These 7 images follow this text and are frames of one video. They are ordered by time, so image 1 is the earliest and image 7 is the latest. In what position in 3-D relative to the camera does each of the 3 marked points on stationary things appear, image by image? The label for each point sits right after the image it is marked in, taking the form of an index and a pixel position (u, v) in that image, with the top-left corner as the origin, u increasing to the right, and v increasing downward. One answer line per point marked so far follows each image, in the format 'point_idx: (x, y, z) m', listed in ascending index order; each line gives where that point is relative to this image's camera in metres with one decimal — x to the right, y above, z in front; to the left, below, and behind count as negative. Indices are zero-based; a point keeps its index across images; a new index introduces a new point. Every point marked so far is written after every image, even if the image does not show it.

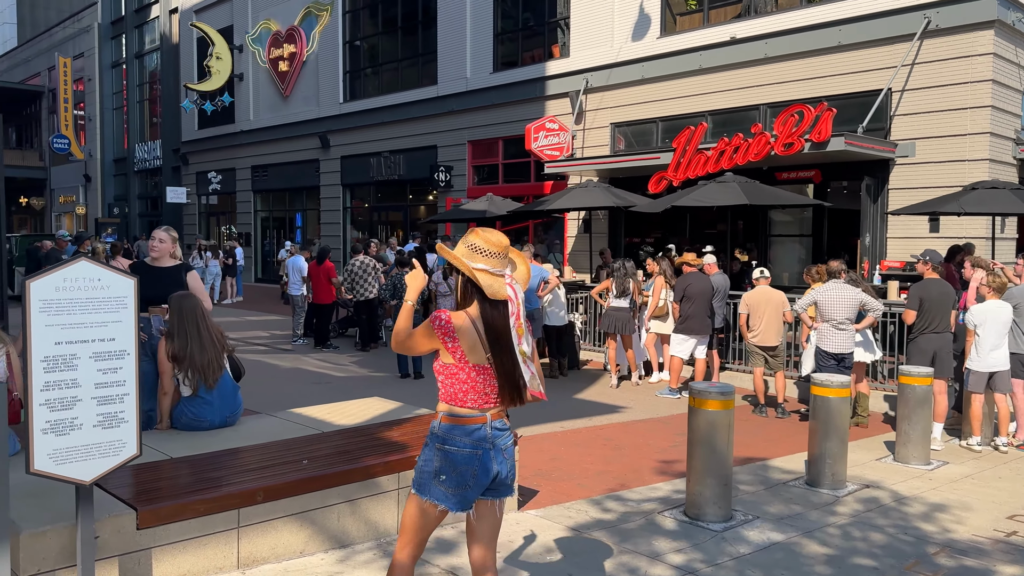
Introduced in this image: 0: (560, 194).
0: (+0.7, +1.4, +11.8) m
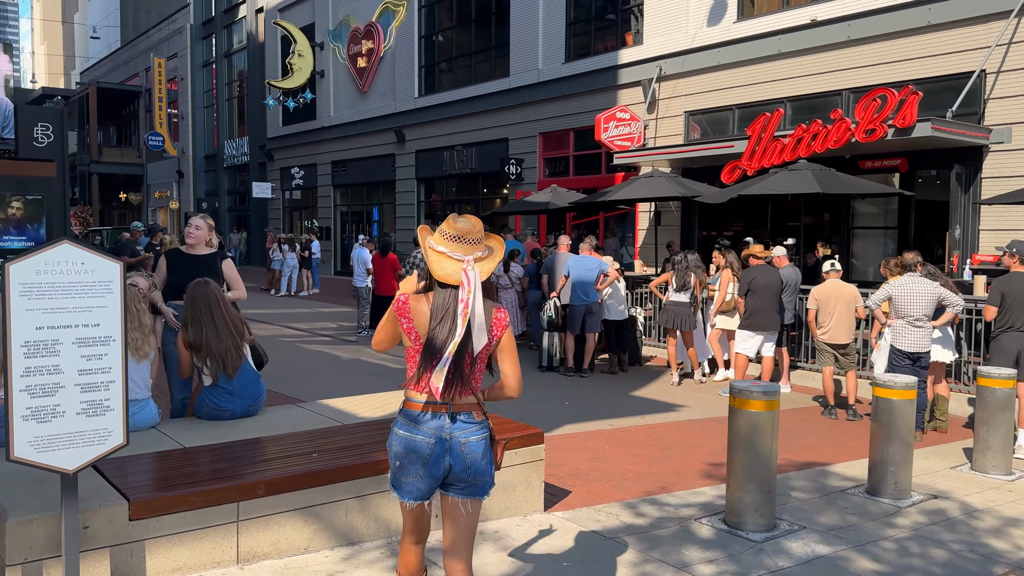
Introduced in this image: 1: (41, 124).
0: (+1.5, +1.4, +11.5) m
1: (-4.4, +1.5, +7.8) m
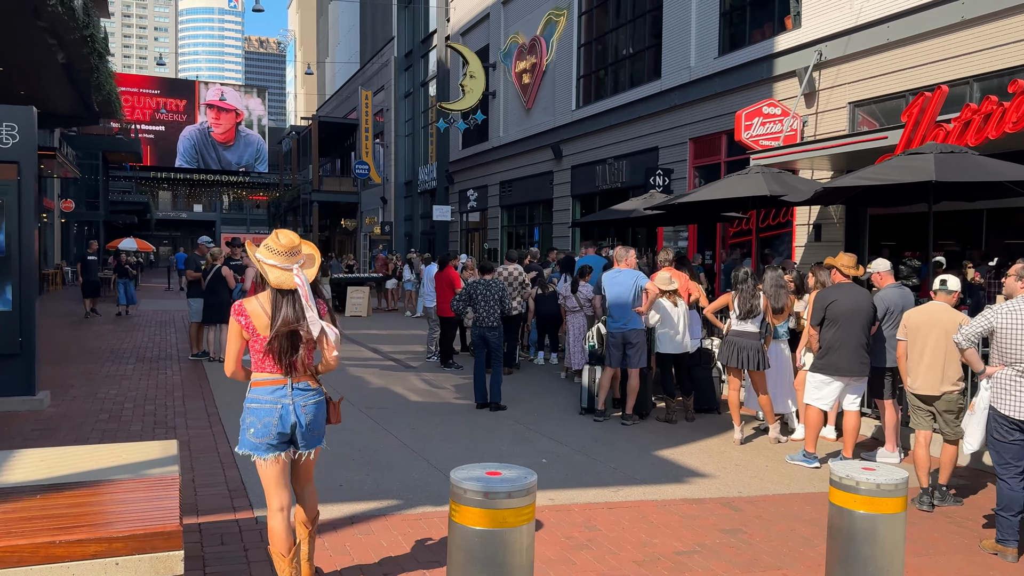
0: (+2.3, +1.2, +9.3) m
1: (-4.5, +1.4, +7.4) m
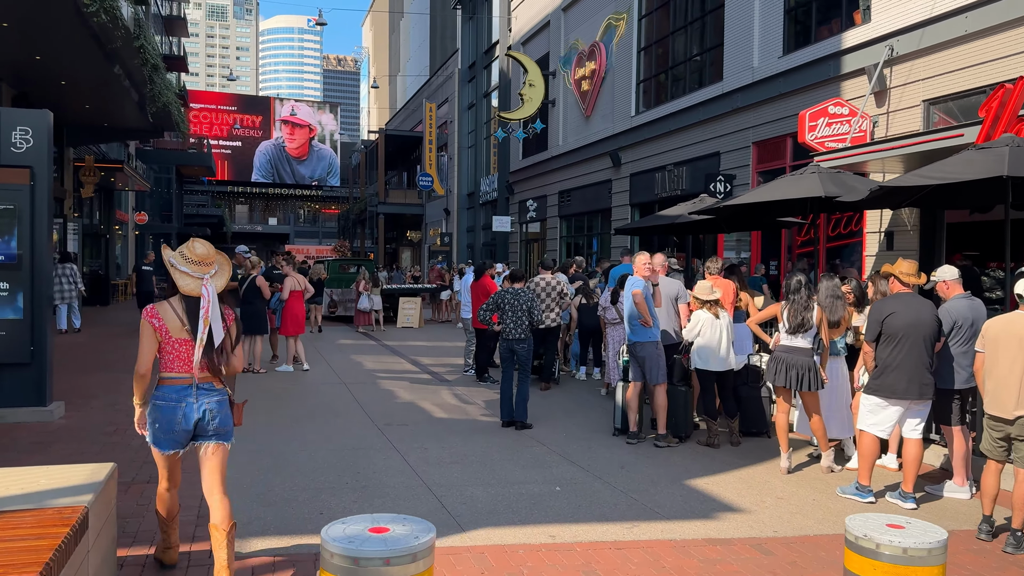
0: (+2.6, +1.0, +8.5) m
1: (-4.2, +1.4, +7.2) m
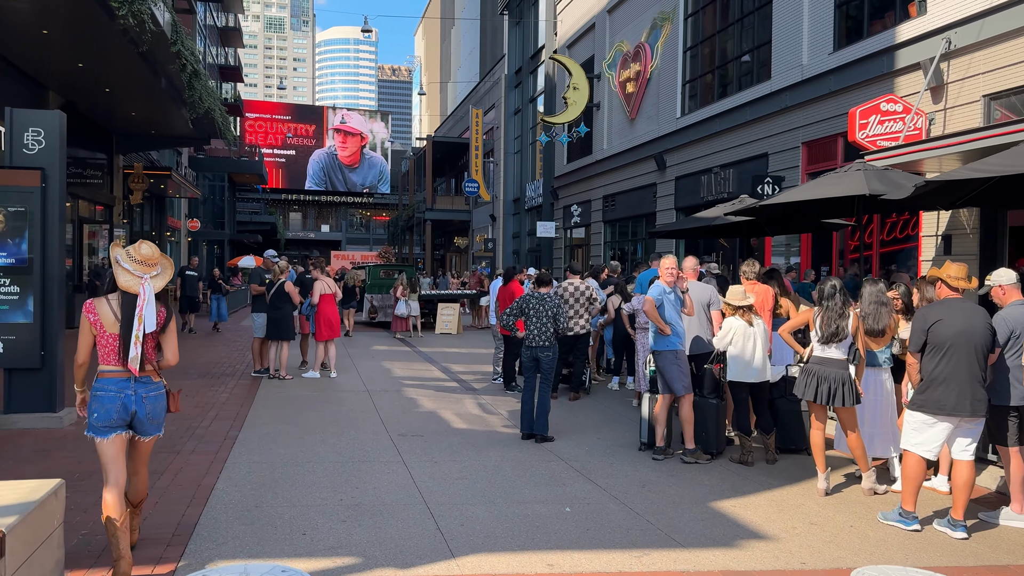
0: (+2.8, +1.0, +8.0) m
1: (-4.1, +1.3, +7.1) m
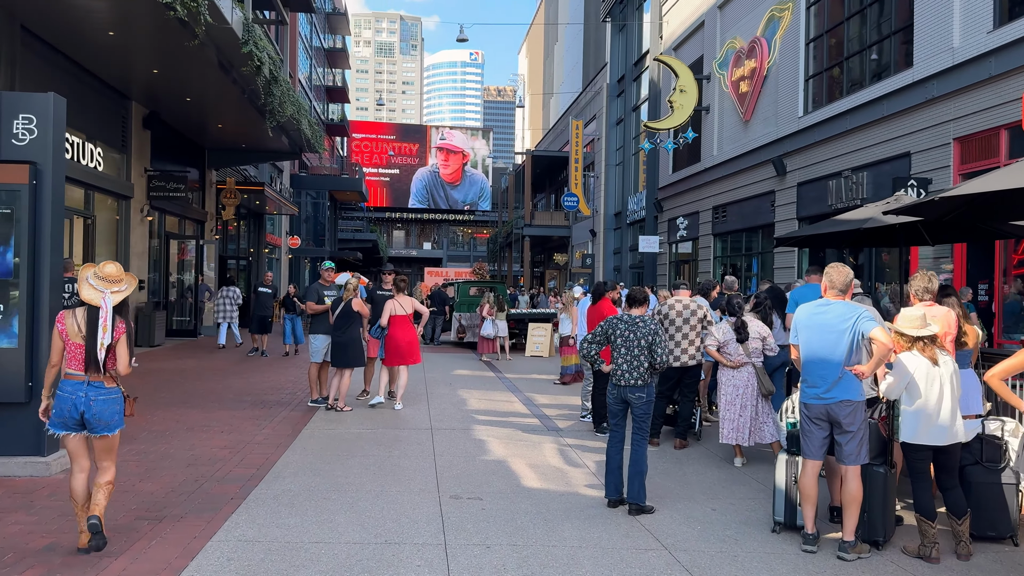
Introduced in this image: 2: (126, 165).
0: (+3.5, +0.8, +6.0) m
1: (-3.5, +1.2, +6.0) m
2: (-8.1, +2.6, +17.5) m
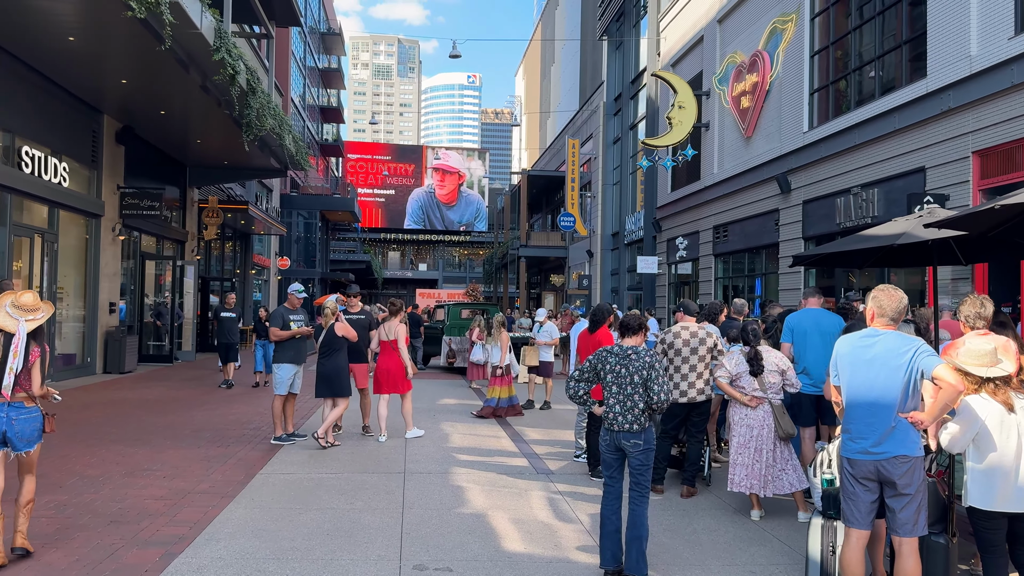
0: (+3.4, +0.7, +5.1) m
1: (-3.6, +1.1, +5.1) m
2: (-8.3, +2.1, +16.6) m
